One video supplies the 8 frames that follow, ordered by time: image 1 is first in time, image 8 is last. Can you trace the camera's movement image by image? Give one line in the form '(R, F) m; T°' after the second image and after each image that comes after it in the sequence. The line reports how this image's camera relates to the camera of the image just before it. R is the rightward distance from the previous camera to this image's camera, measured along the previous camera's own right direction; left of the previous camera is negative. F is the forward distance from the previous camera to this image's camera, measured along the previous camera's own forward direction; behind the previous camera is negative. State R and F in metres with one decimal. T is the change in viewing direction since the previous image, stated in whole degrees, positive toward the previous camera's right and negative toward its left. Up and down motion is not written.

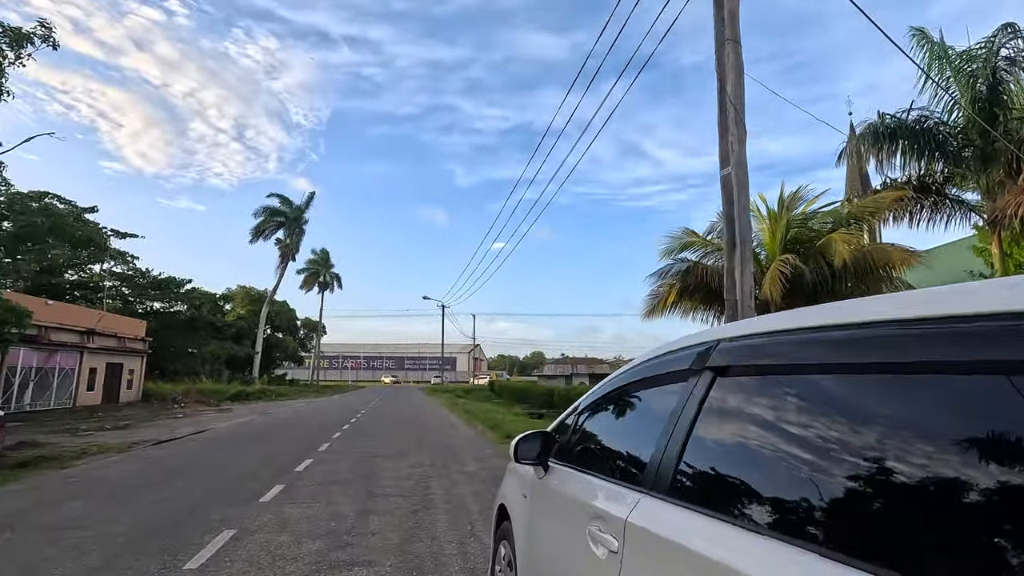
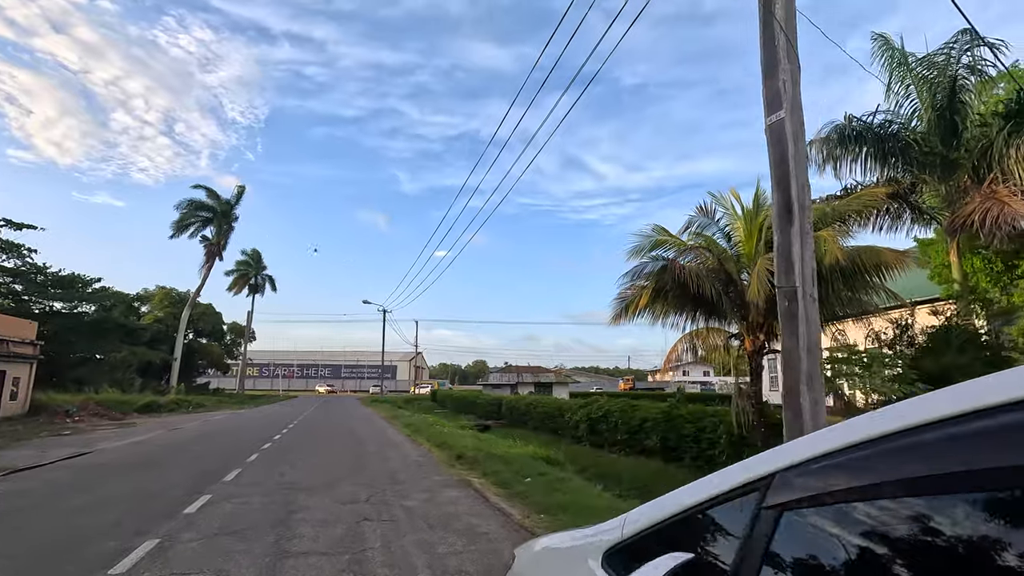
(-0.2, +1.6) m; +6°
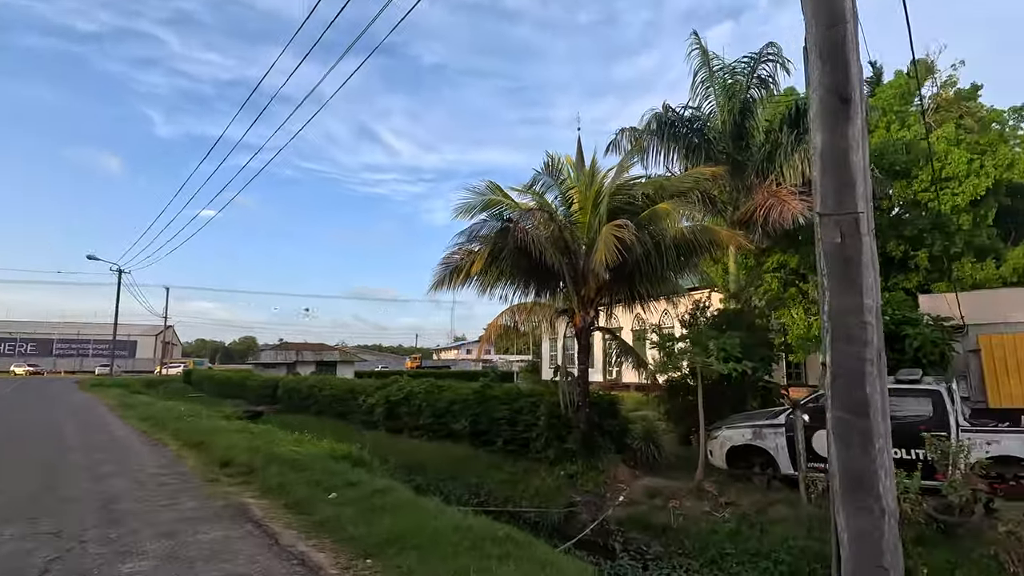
(-0.4, +2.2) m; +23°
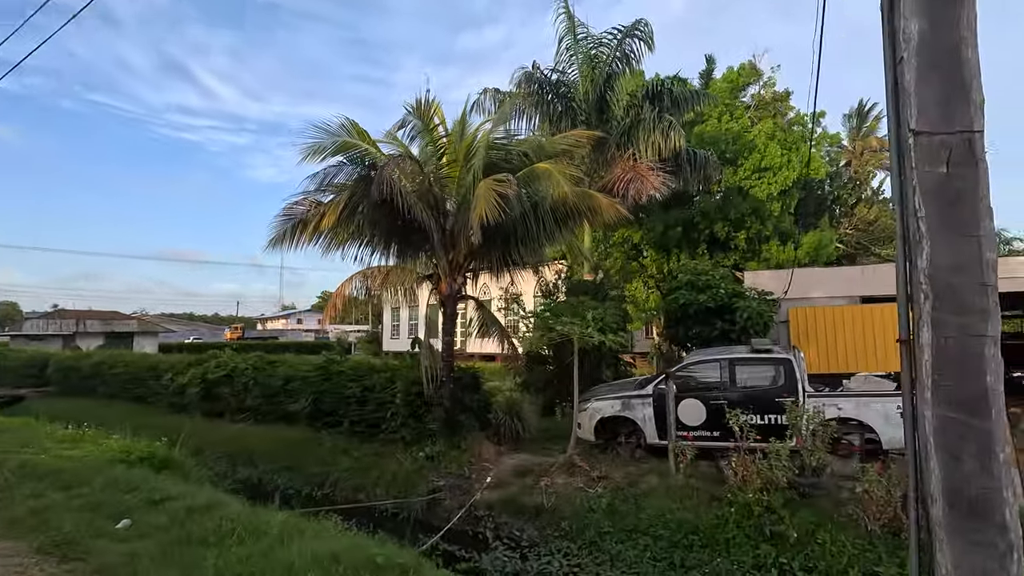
(-0.4, +1.2) m; +17°
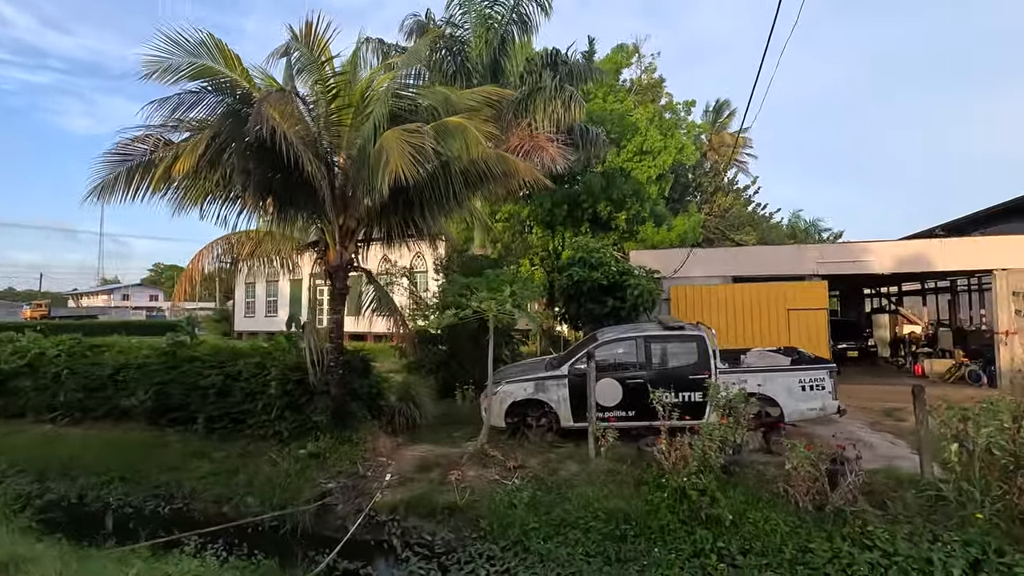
(-0.6, +1.1) m; +14°
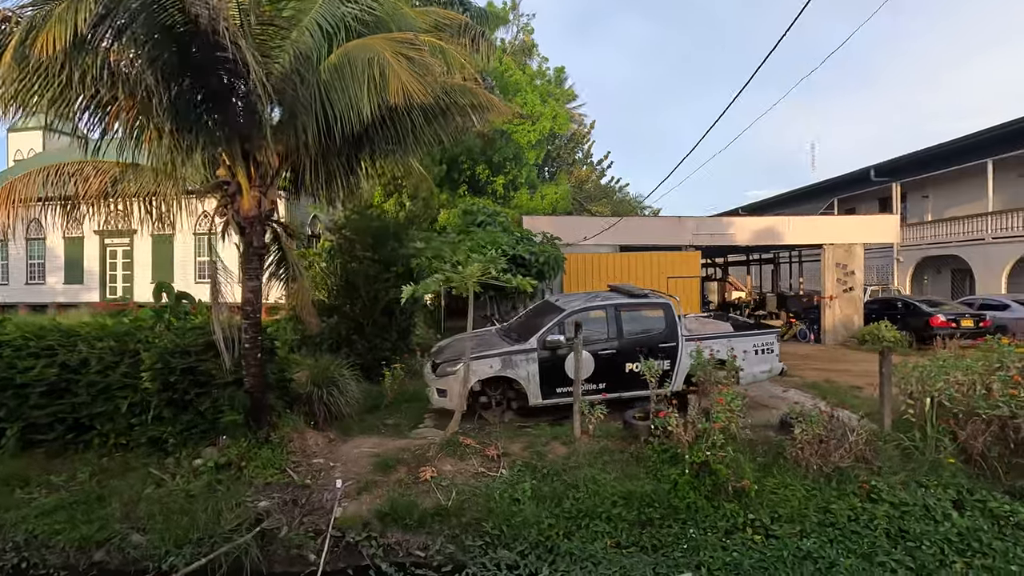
(-2.0, +1.4) m; +19°
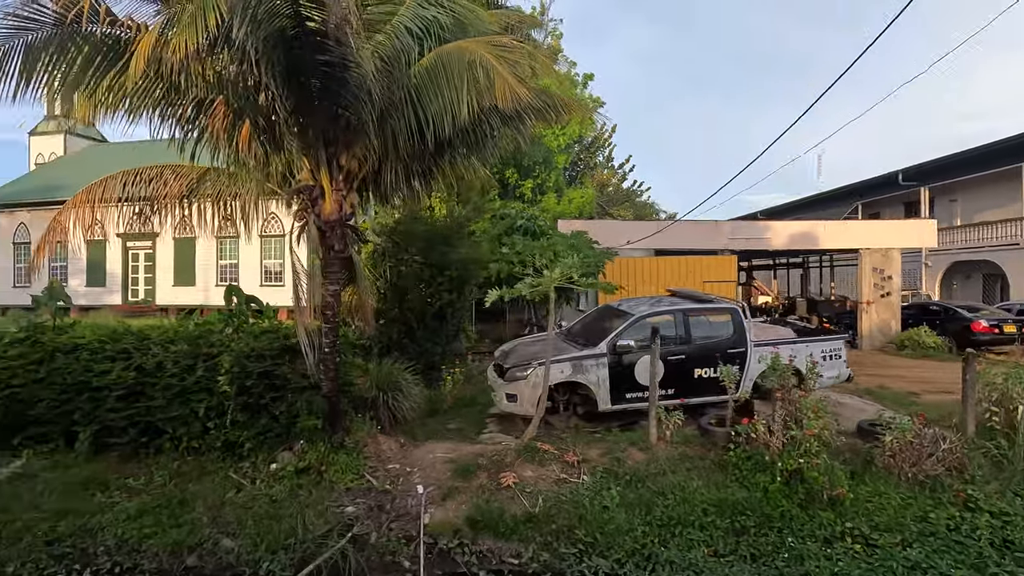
(-1.0, 0.0) m; 0°
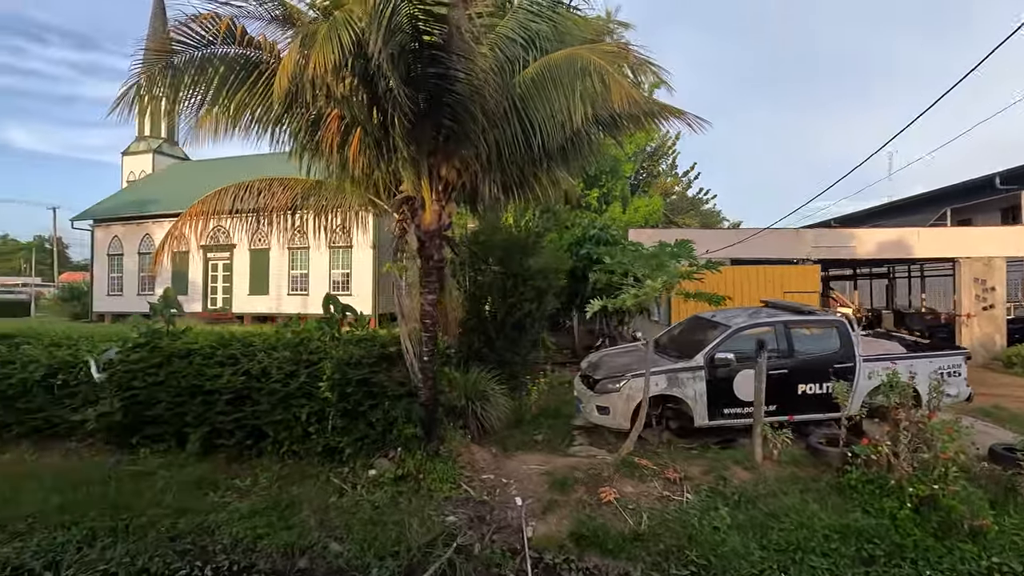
(-0.6, 0.0) m; -5°
